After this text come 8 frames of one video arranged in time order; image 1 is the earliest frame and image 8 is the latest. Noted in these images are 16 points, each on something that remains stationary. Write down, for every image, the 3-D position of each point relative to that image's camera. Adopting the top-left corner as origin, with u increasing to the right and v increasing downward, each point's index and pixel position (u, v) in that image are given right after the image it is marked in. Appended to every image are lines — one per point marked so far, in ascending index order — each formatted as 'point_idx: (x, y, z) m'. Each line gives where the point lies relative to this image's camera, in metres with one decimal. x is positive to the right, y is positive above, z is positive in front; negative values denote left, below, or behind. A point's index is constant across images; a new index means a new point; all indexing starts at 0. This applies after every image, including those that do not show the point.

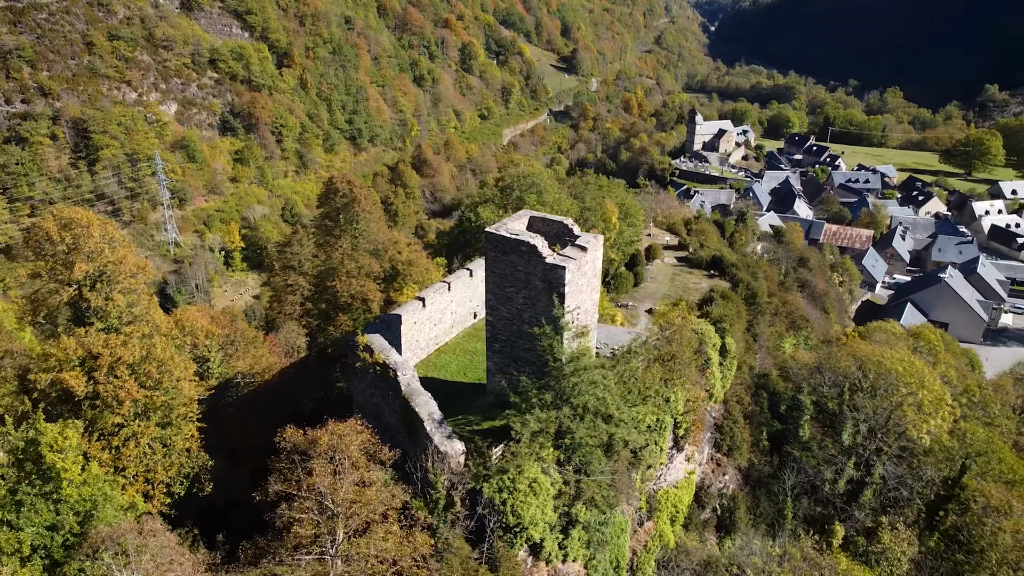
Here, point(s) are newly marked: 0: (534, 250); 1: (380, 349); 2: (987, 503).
0: (+0.3, +0.6, +12.5) m
1: (-2.1, -1.0, +13.1) m
2: (+9.9, -4.4, +17.0) m
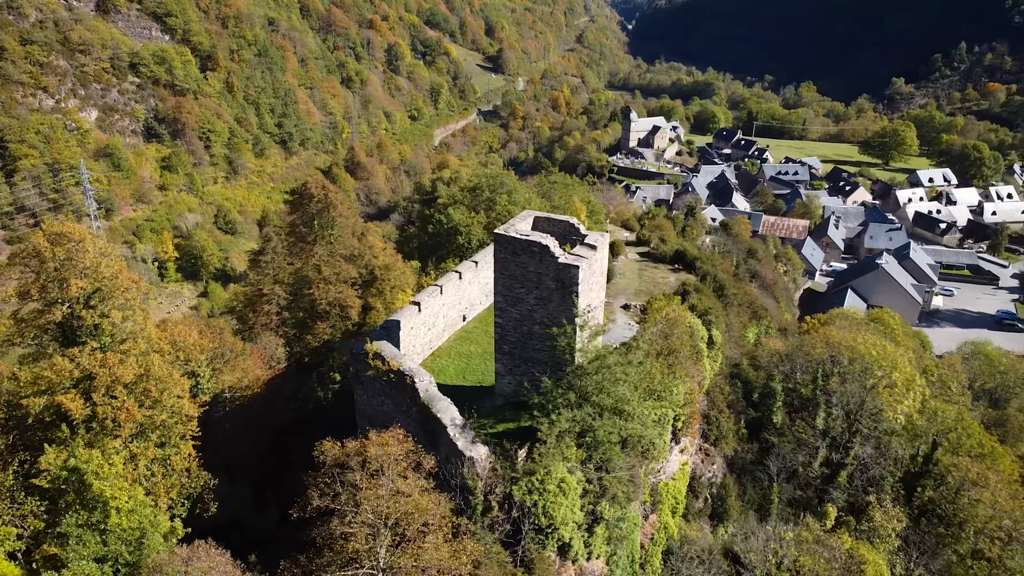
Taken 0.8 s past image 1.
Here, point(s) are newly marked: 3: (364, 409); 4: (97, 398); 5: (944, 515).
0: (+0.5, +0.6, +12.5) m
1: (-1.9, -1.1, +12.9) m
2: (+9.9, -4.1, +17.9) m
3: (-2.5, -2.0, +14.0) m
4: (-6.1, -1.6, +12.2) m
5: (+9.4, -4.8, +17.7) m
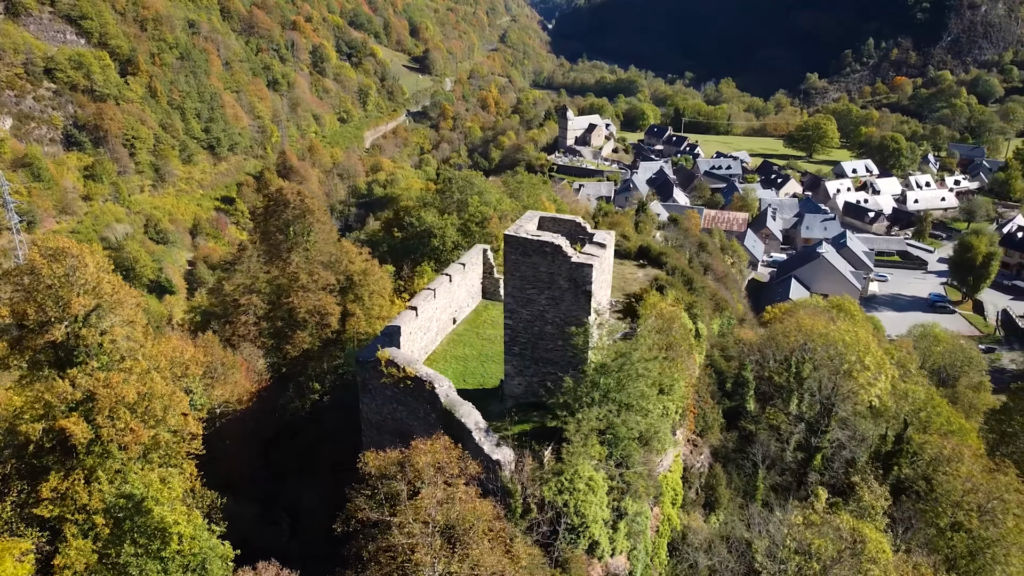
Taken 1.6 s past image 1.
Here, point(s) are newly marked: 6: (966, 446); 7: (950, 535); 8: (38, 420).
0: (+0.7, +0.6, +12.6) m
1: (-1.6, -1.1, +12.7) m
2: (+9.7, -3.7, +18.7) m
3: (-2.3, -2.2, +13.7) m
4: (-5.8, -1.9, +11.7) m
5: (+9.3, -4.5, +18.5) m
6: (+10.6, -3.7, +19.1) m
7: (+9.4, -5.2, +17.5) m
8: (-6.6, -1.9, +11.7) m
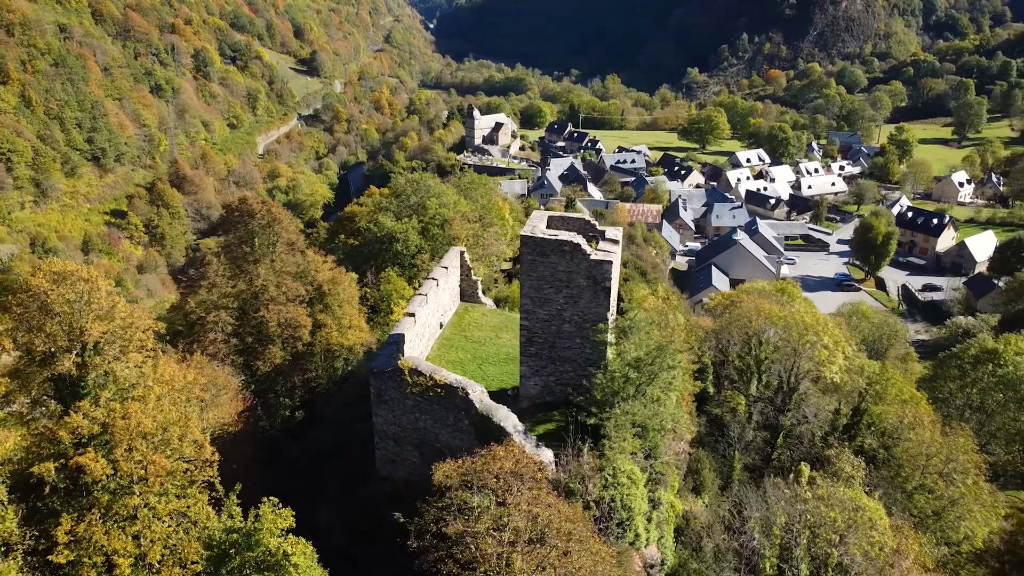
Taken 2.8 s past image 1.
0: (+1.0, +0.6, +12.6) m
1: (-1.2, -1.2, +12.5) m
2: (+9.4, -3.2, +20.0) m
3: (-2.0, -2.3, +13.4) m
4: (-5.1, -2.2, +10.9) m
5: (+9.0, -4.0, +19.7) m
6: (+10.2, -3.1, +20.4) m
7: (+9.2, -4.7, +18.7) m
8: (-6.0, -2.3, +10.9) m
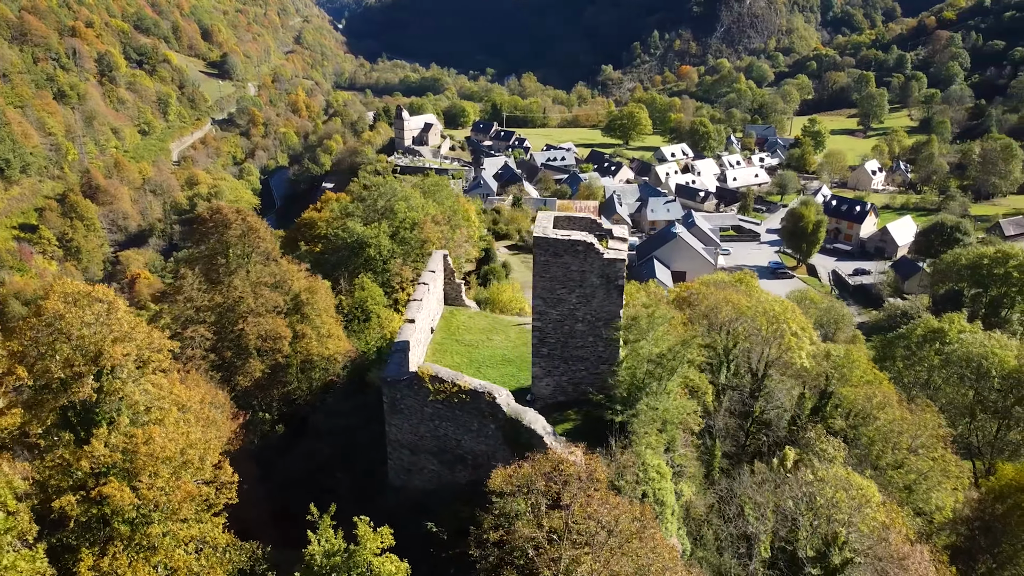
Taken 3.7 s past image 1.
0: (+1.2, +0.6, +12.7) m
1: (-0.9, -1.3, +12.3) m
2: (+9.0, -2.9, +20.8) m
3: (-1.7, -2.4, +13.2) m
4: (-4.6, -2.4, +10.4) m
5: (+8.7, -3.7, +20.5) m
6: (+9.7, -2.7, +21.4) m
7: (+9.0, -4.3, +19.6) m
8: (-5.4, -2.5, +10.3) m
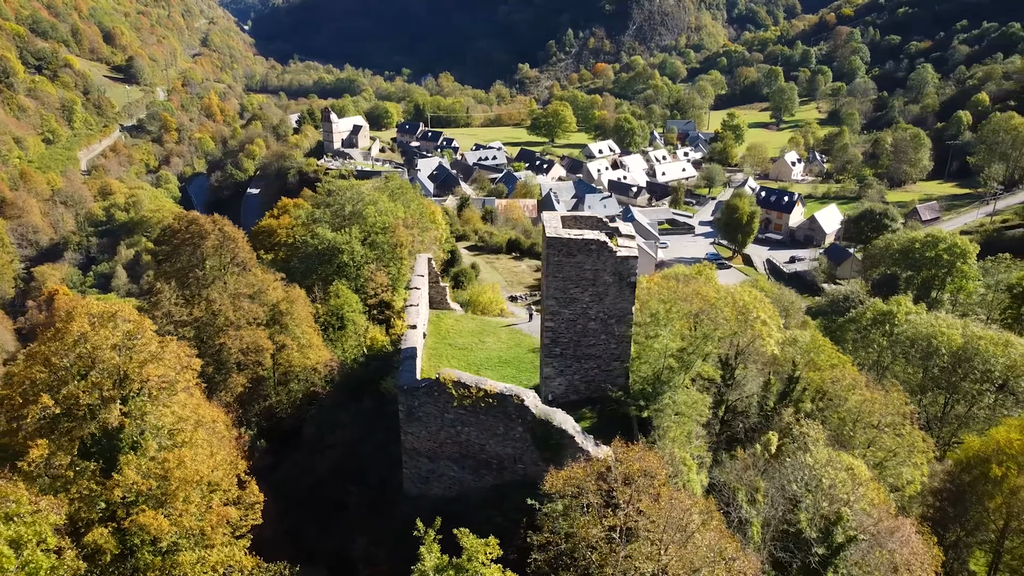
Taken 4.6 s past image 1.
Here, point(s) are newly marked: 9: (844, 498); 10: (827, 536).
0: (+1.5, +0.7, +12.8) m
1: (-0.5, -1.4, +12.2) m
2: (+8.5, -2.5, +21.7) m
3: (-1.4, -2.5, +13.0) m
4: (-4.0, -2.6, +9.9) m
5: (+8.2, -3.4, +21.3) m
6: (+9.2, -2.3, +22.3) m
7: (+8.7, -4.0, +20.4) m
8: (-4.8, -2.8, +9.7) m
9: (+6.2, -3.9, +15.4) m
10: (+5.5, -4.4, +14.6) m
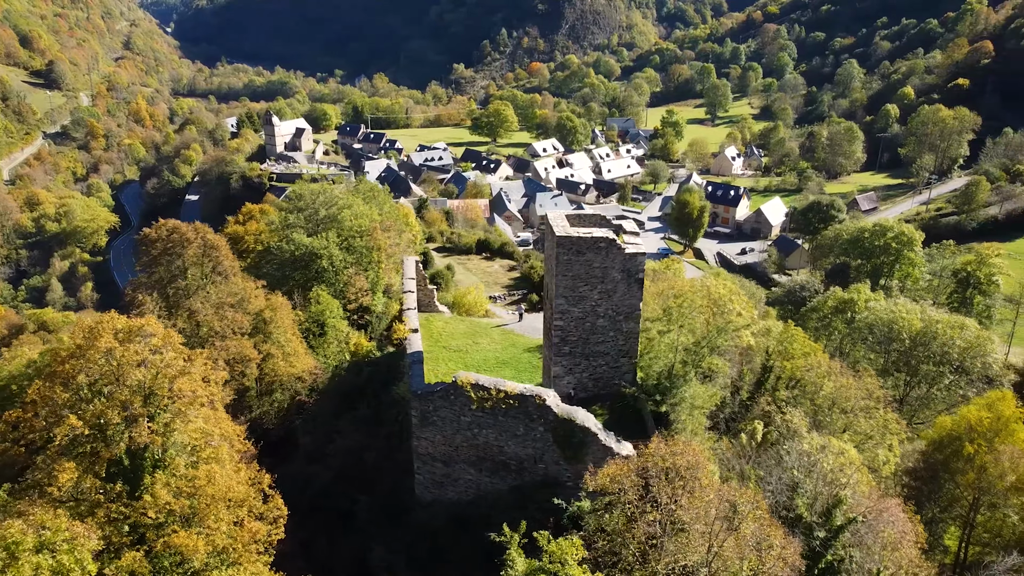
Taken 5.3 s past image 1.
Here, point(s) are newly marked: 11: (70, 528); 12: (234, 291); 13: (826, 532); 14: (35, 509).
0: (+1.6, +0.7, +12.9) m
1: (-0.3, -1.4, +12.1) m
2: (+8.0, -2.3, +22.3) m
3: (-1.1, -2.5, +12.8) m
4: (-3.5, -2.7, +9.6) m
5: (+7.8, -3.1, +21.9) m
6: (+8.7, -2.1, +22.9) m
7: (+8.4, -3.7, +21.0) m
8: (-4.3, -2.9, +9.3) m
9: (+6.3, -3.7, +15.8) m
10: (+5.7, -4.2, +15.0) m
11: (-4.5, -2.5, +8.5) m
12: (-6.1, -0.1, +18.0) m
13: (+5.5, -4.3, +14.5) m
14: (-5.1, -2.4, +9.0) m
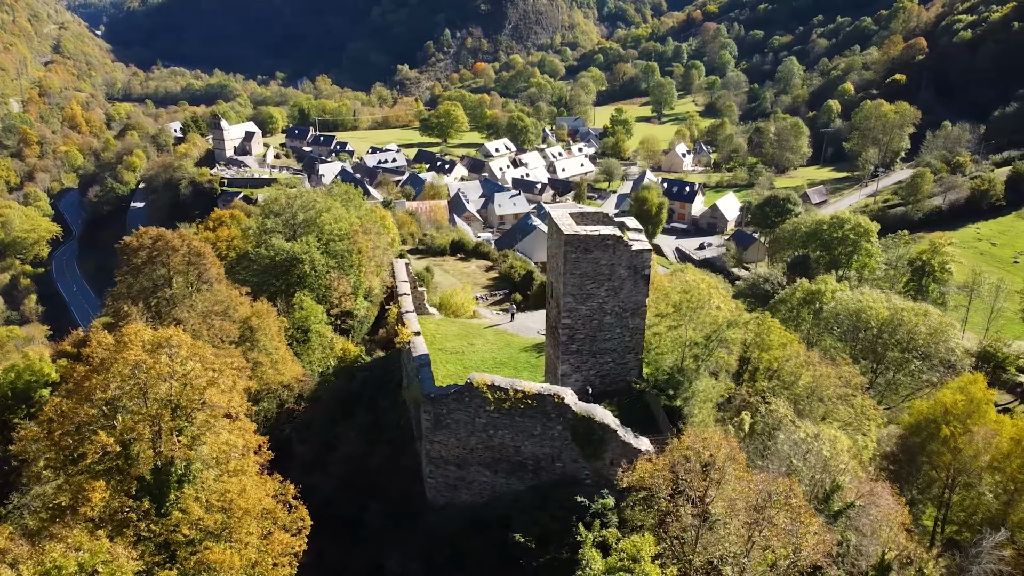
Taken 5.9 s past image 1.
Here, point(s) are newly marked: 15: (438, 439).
0: (+1.8, +0.8, +13.0) m
1: (0.0, -1.4, +12.1) m
2: (+7.6, -2.0, +22.7) m
3: (-0.9, -2.5, +12.7) m
4: (-3.0, -2.8, +9.3) m
5: (+7.5, -2.9, +22.4) m
6: (+8.2, -1.8, +23.4) m
7: (+8.1, -3.5, +21.5) m
8: (-3.8, -3.0, +9.0) m
9: (+6.3, -3.5, +16.2) m
10: (+5.8, -4.0, +15.3) m
11: (-4.0, -2.6, +8.2) m
12: (-6.2, -0.3, +17.5) m
13: (+5.7, -4.1, +14.8) m
14: (-4.6, -2.5, +8.6) m
15: (-1.1, -2.3, +12.7) m
